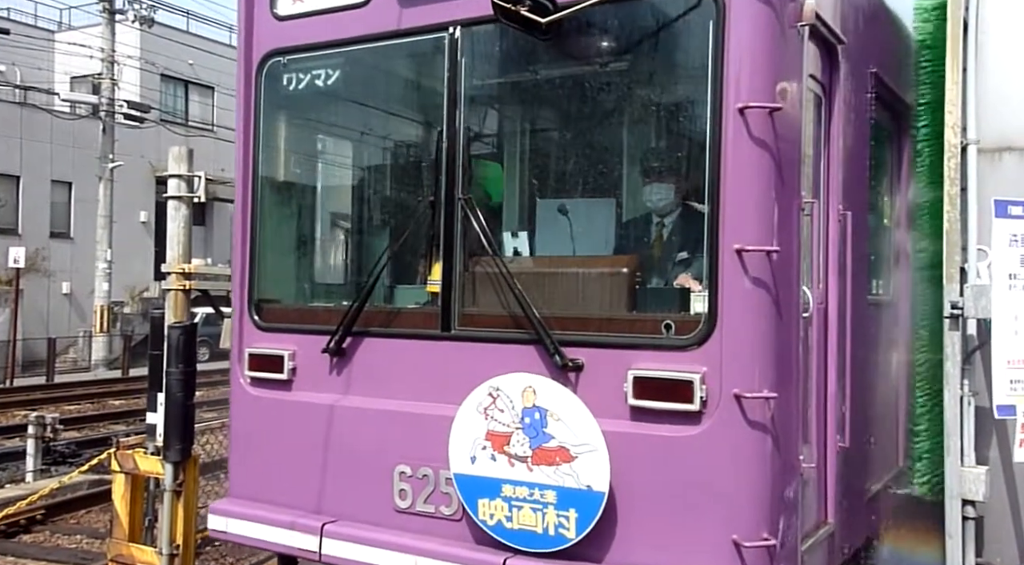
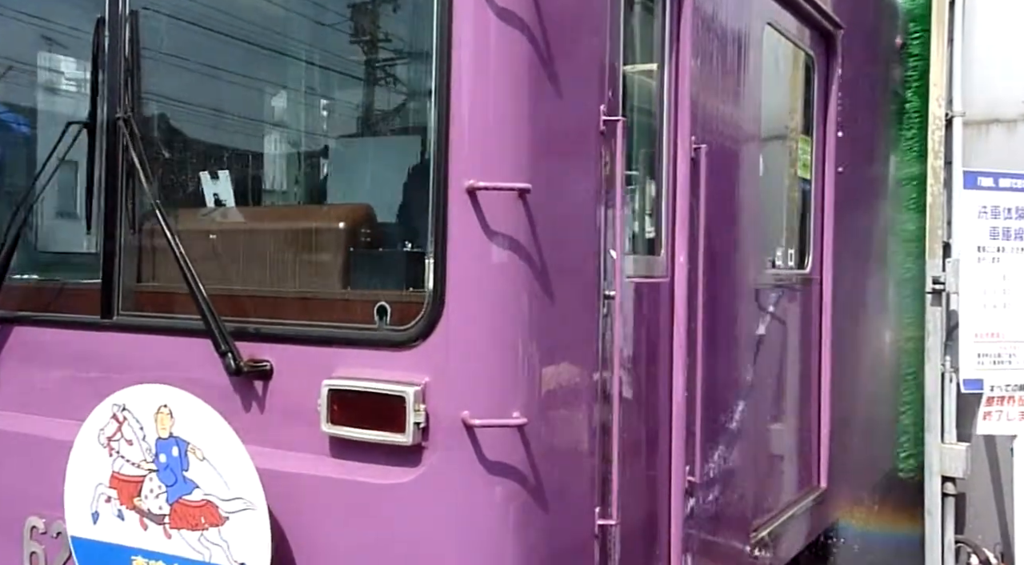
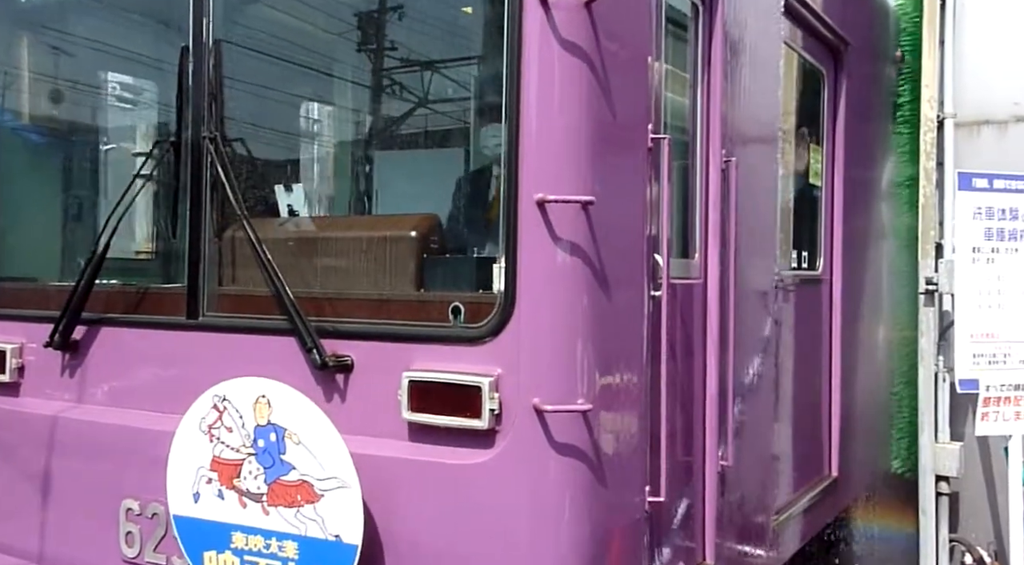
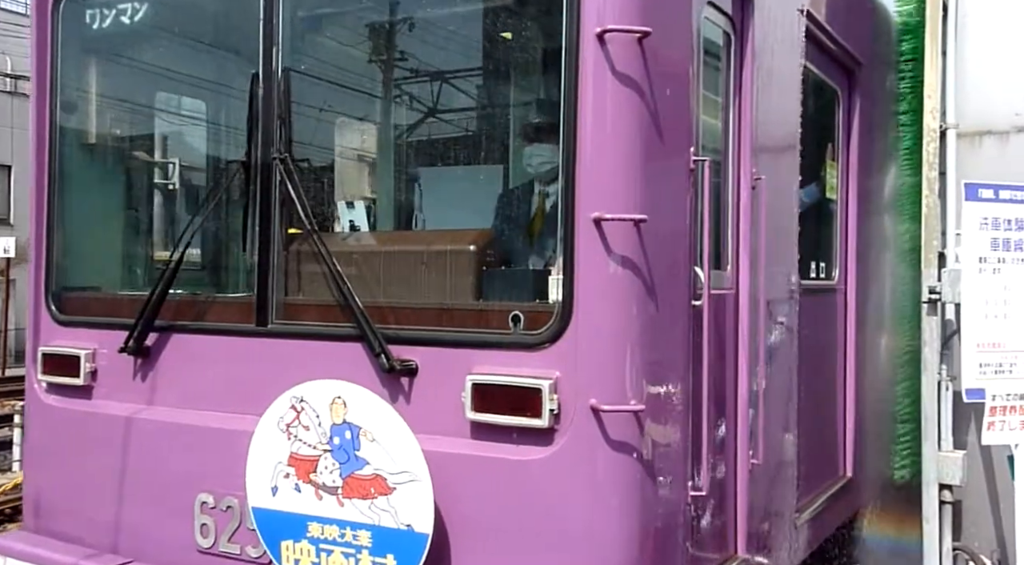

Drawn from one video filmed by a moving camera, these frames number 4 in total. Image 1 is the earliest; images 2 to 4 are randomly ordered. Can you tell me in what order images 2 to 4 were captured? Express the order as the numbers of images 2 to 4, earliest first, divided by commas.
4, 3, 2
